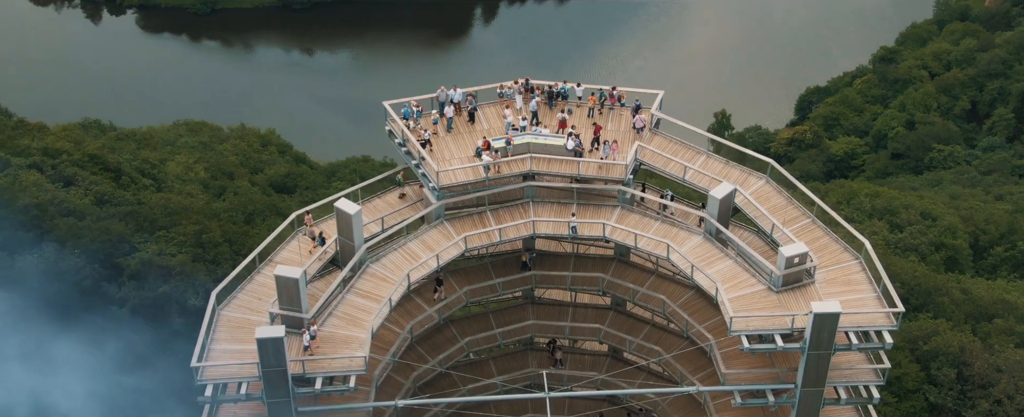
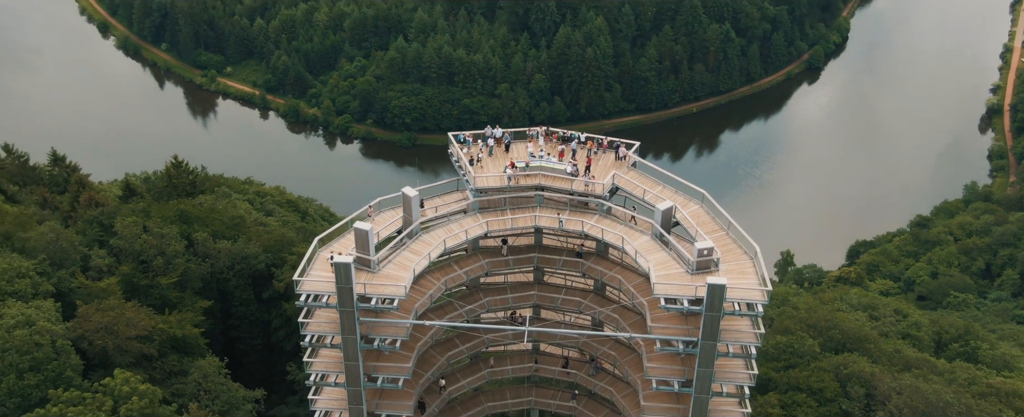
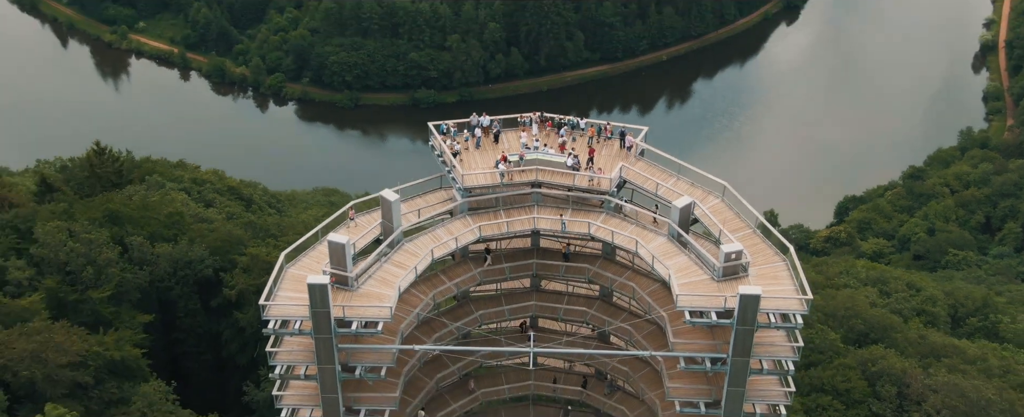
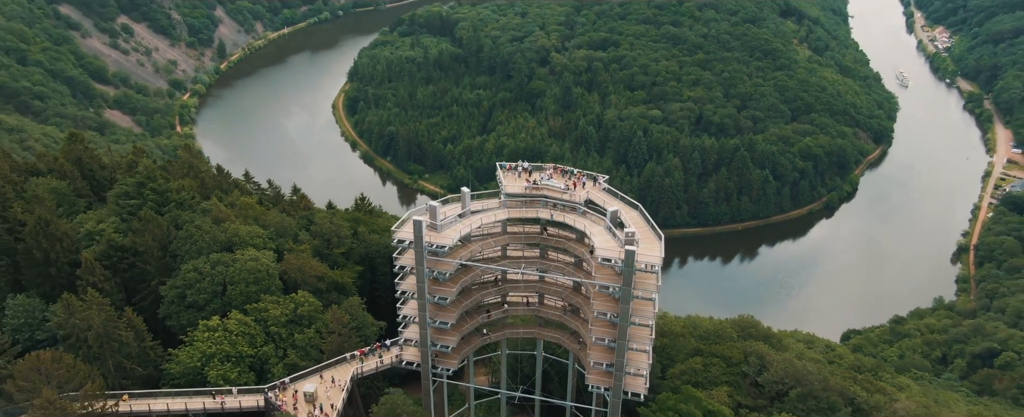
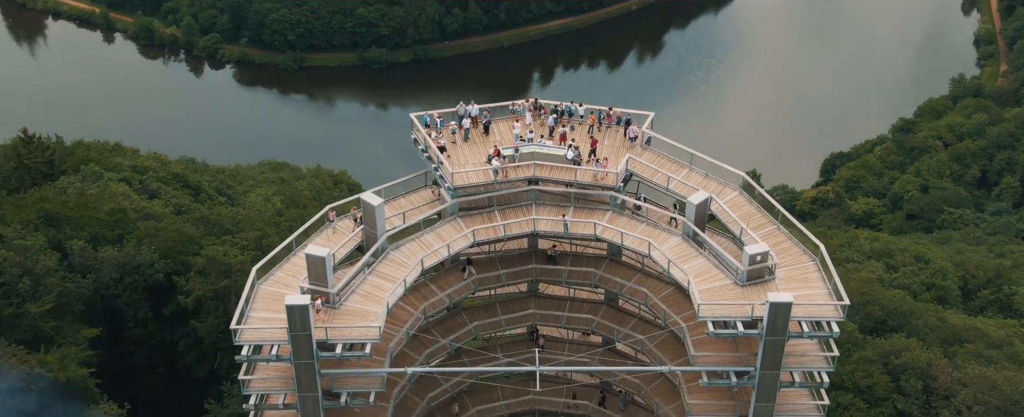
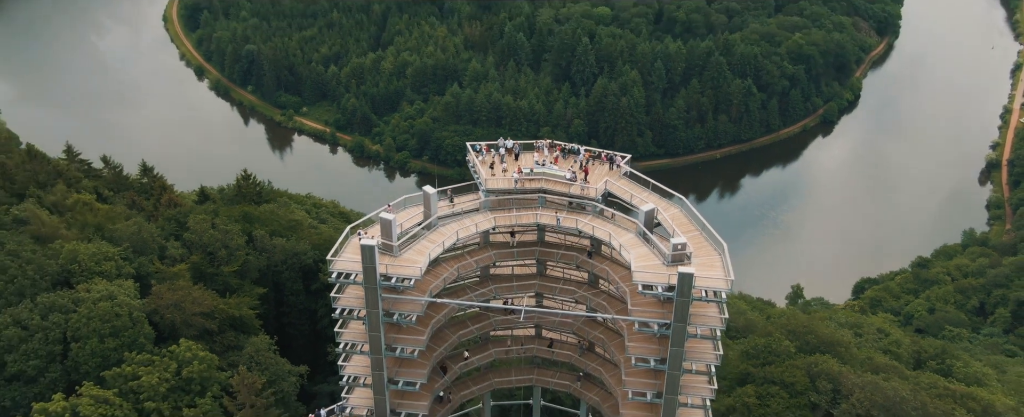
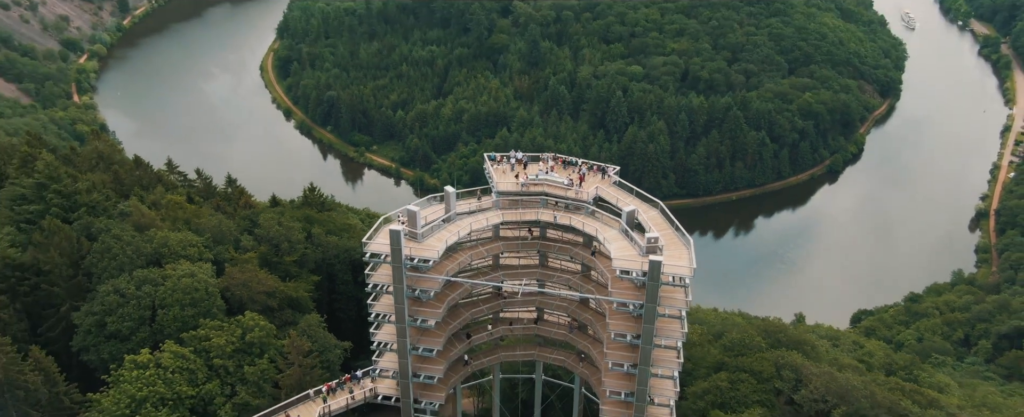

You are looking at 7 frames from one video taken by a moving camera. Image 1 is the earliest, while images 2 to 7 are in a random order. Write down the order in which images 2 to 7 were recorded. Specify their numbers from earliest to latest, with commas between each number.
5, 3, 2, 6, 7, 4
